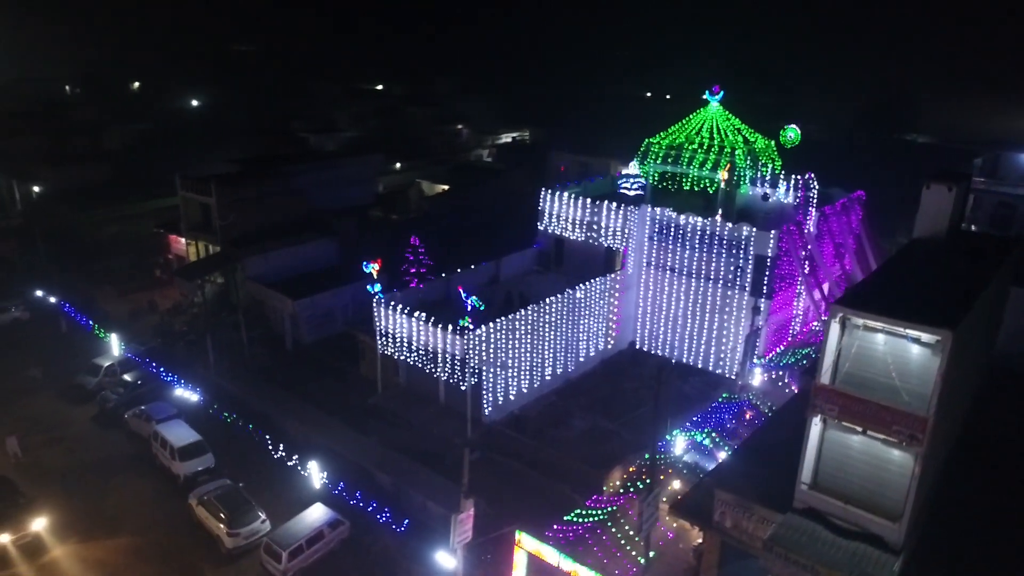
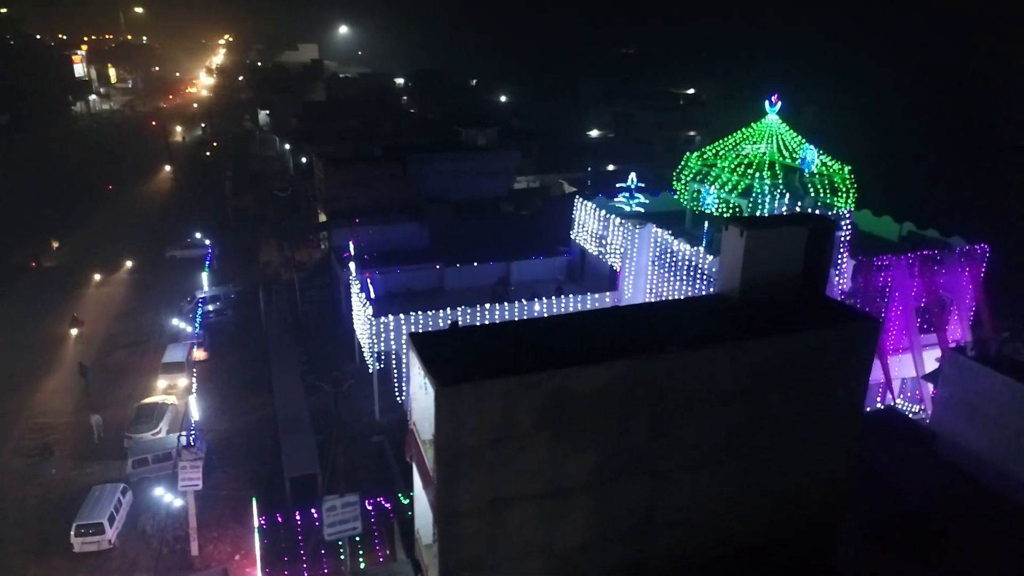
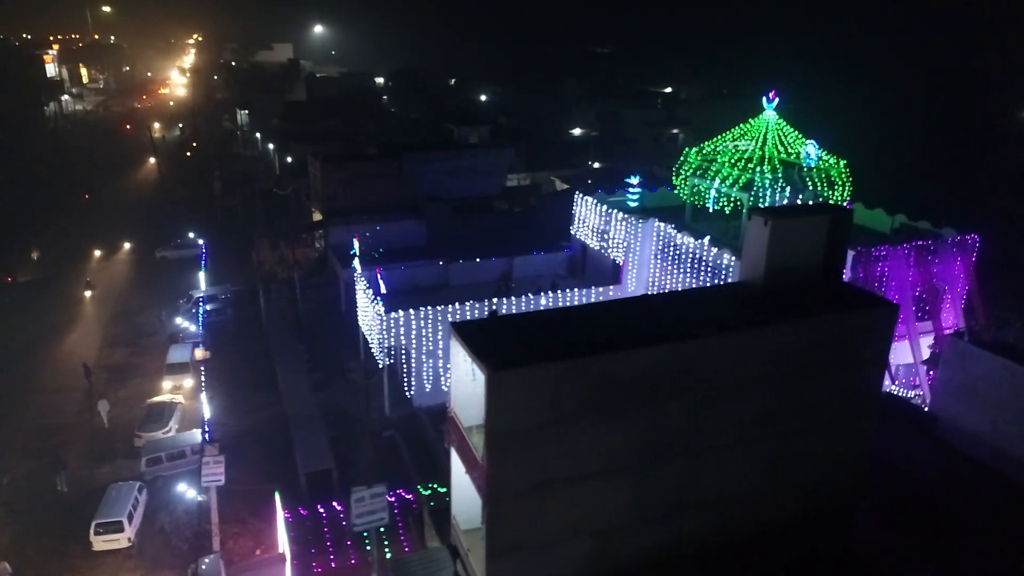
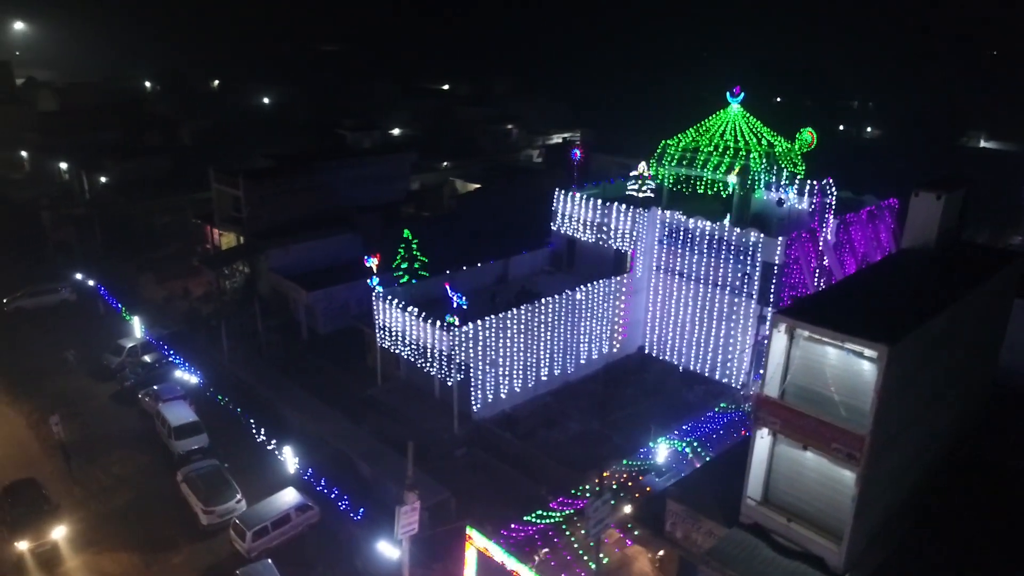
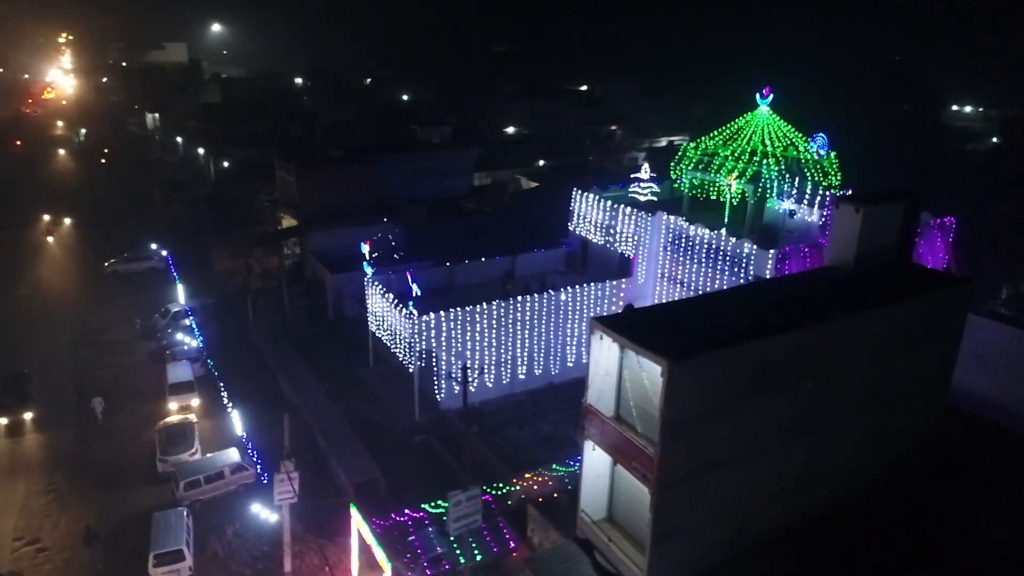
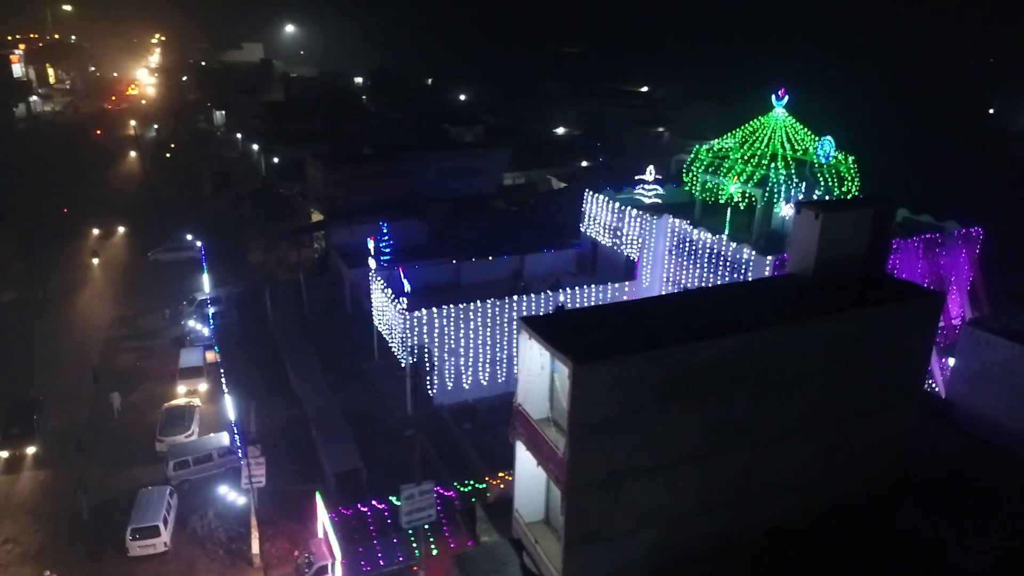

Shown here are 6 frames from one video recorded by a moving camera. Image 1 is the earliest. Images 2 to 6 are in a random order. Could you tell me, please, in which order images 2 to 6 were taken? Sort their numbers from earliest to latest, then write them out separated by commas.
4, 5, 6, 3, 2
